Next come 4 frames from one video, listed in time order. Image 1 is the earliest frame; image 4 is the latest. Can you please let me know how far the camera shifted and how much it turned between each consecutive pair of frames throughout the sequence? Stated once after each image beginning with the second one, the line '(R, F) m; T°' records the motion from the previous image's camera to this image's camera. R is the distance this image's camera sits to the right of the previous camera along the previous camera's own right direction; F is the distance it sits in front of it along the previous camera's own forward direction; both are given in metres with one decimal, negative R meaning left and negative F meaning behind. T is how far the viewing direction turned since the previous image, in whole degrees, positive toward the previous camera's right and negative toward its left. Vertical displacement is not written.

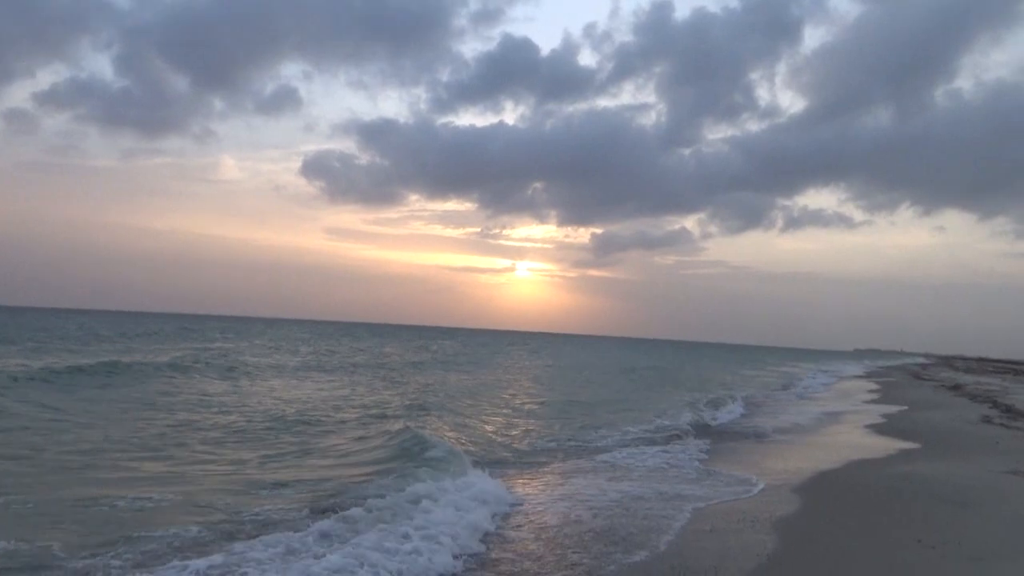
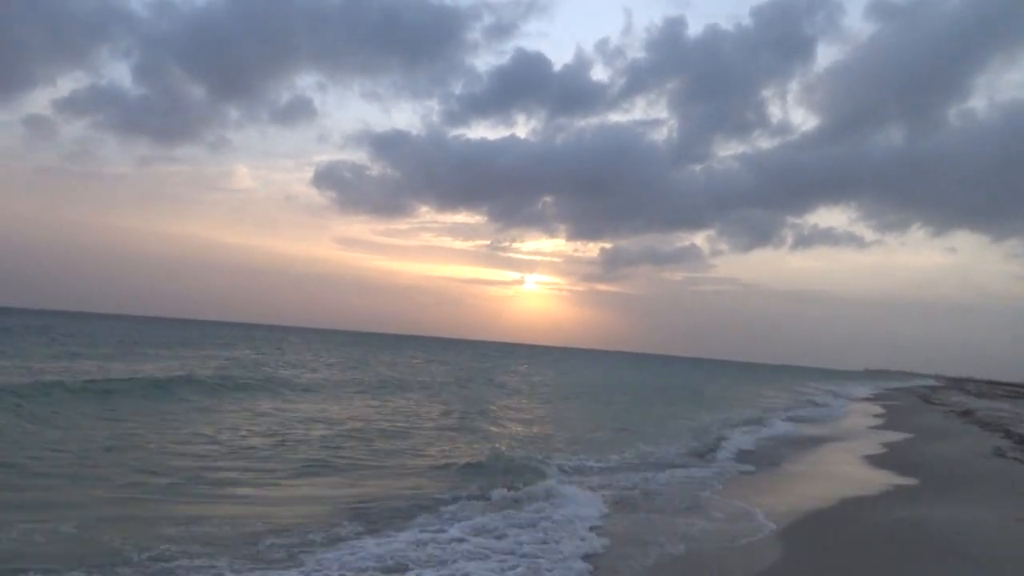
(-1.5, -2.5) m; -1°
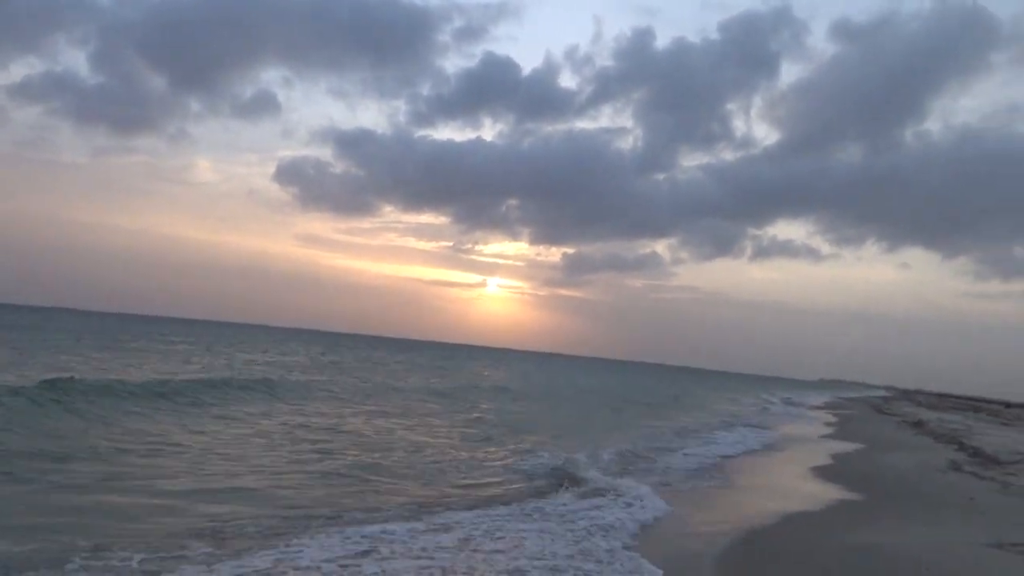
(+0.6, +1.2) m; +3°
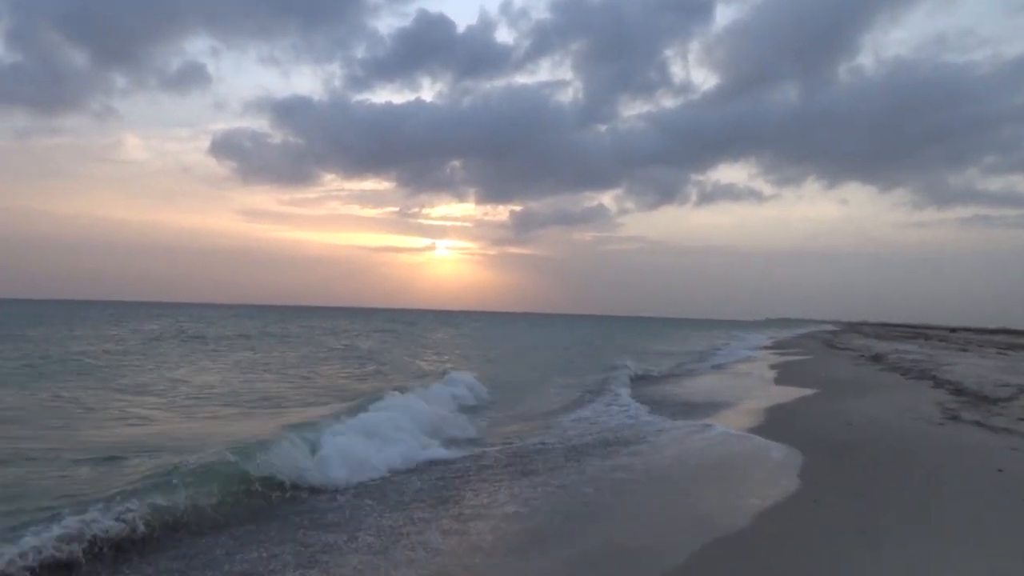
(+0.9, +2.7) m; +3°
